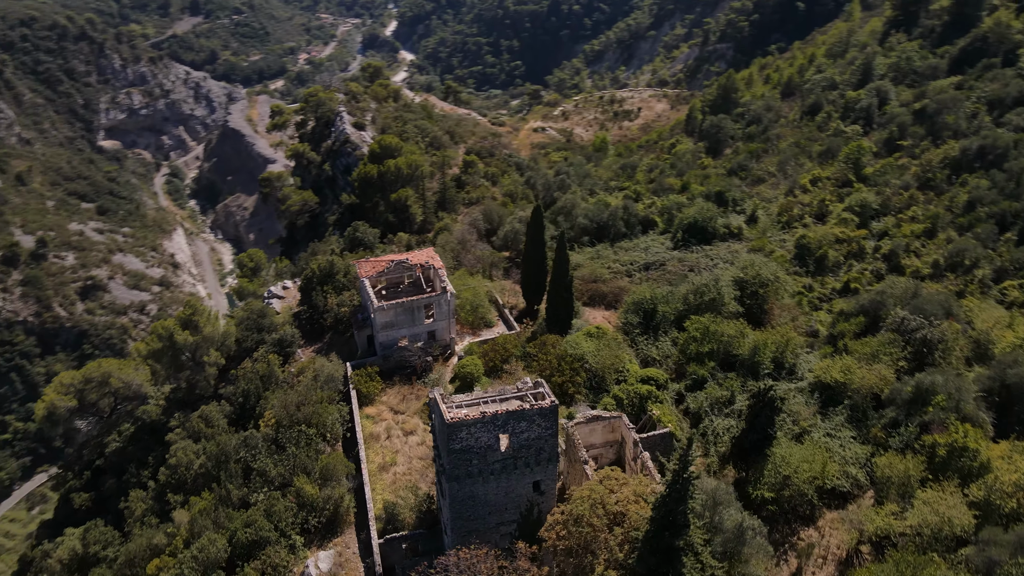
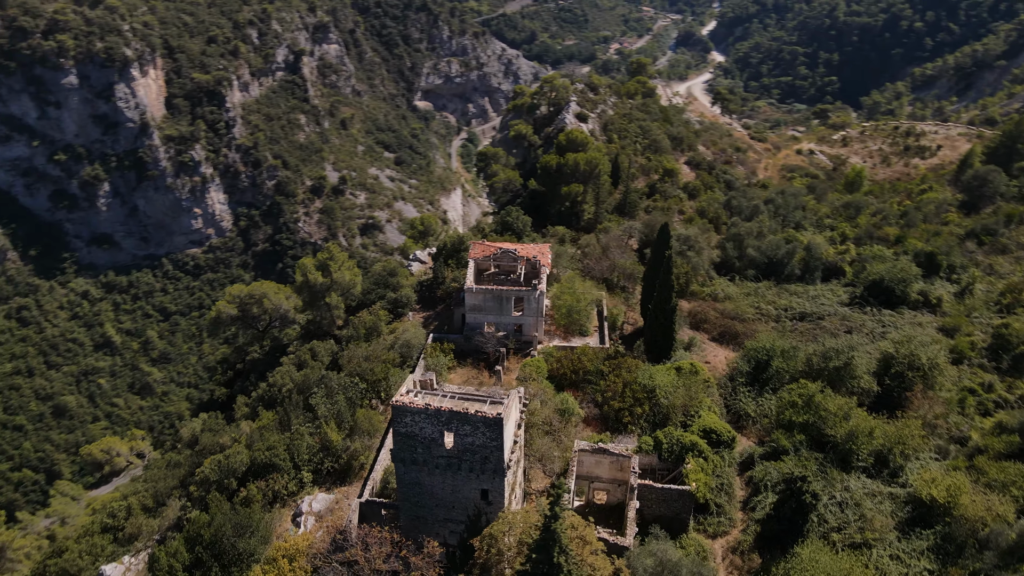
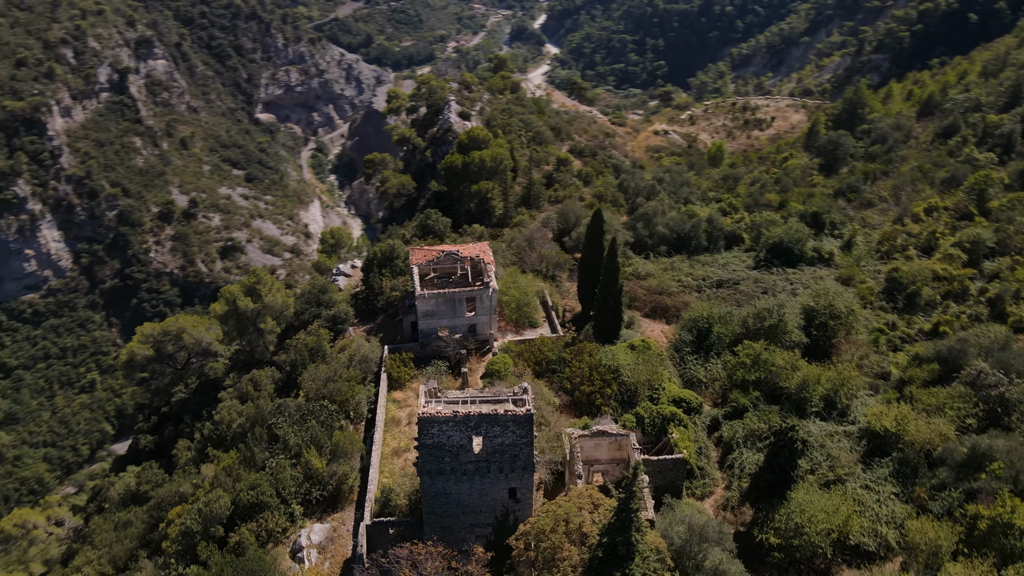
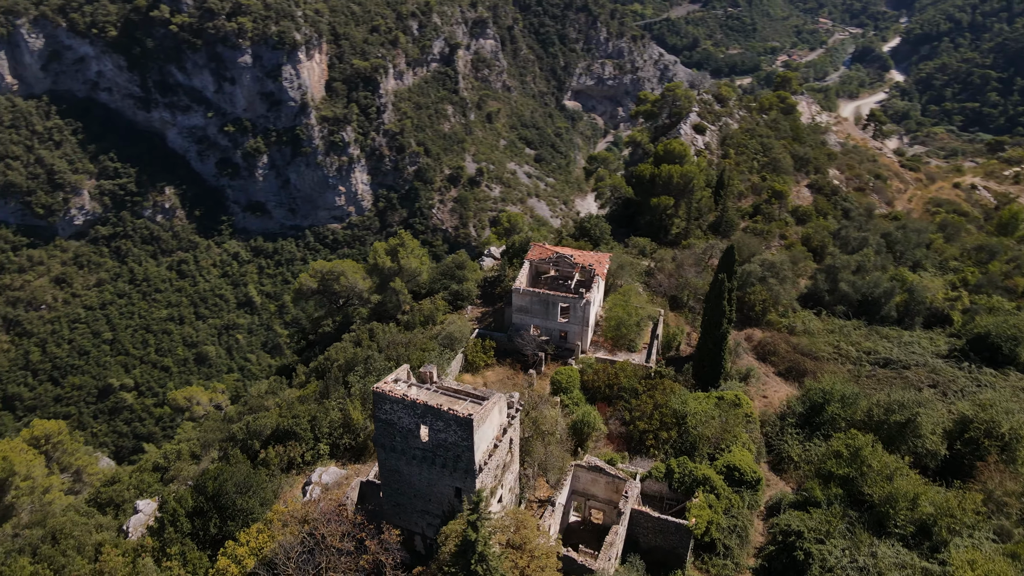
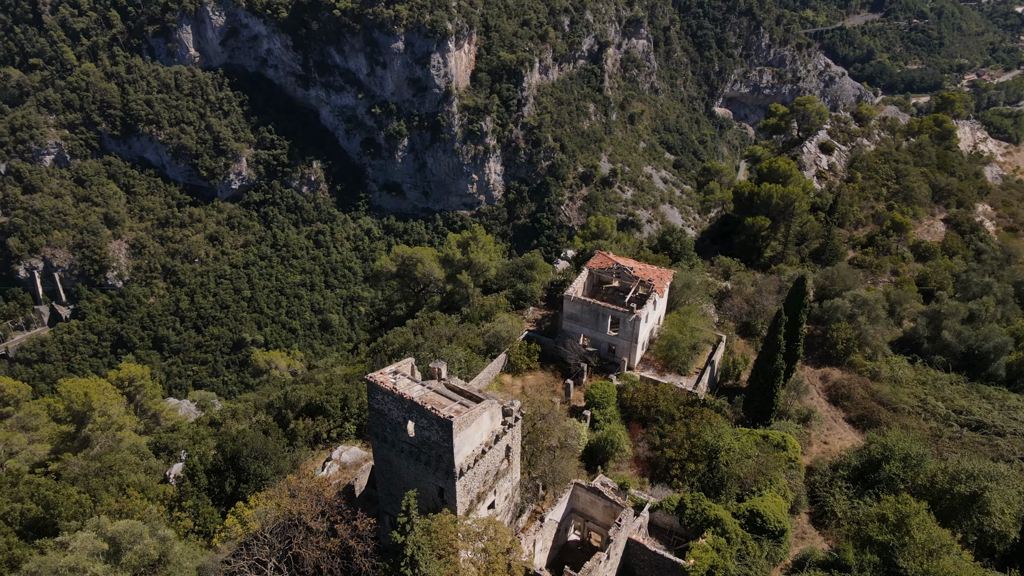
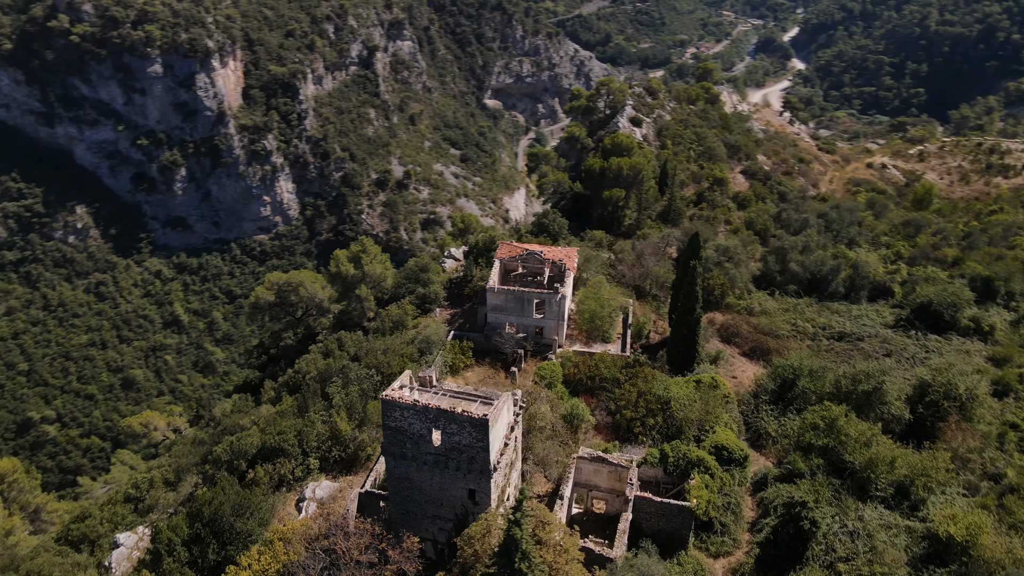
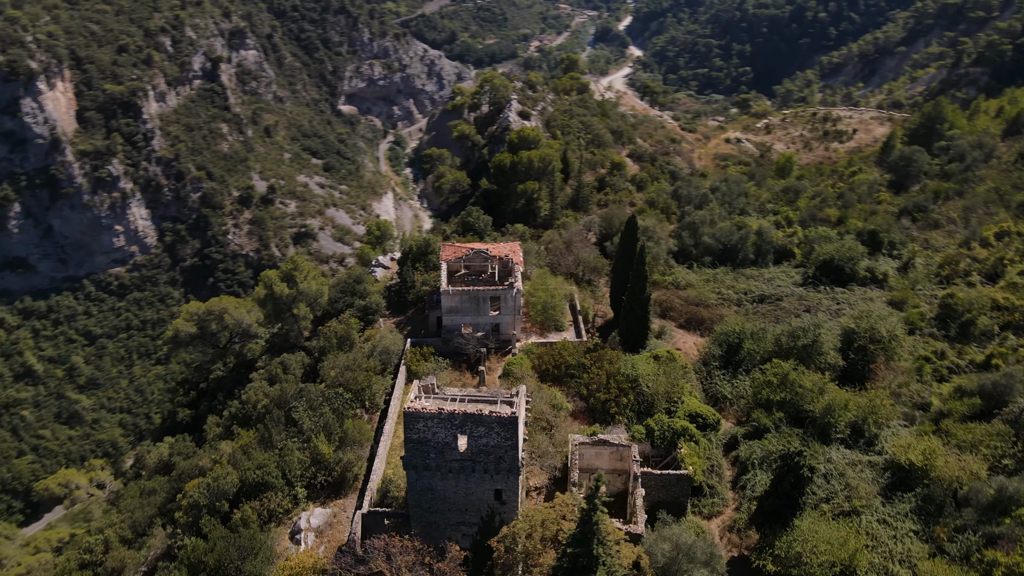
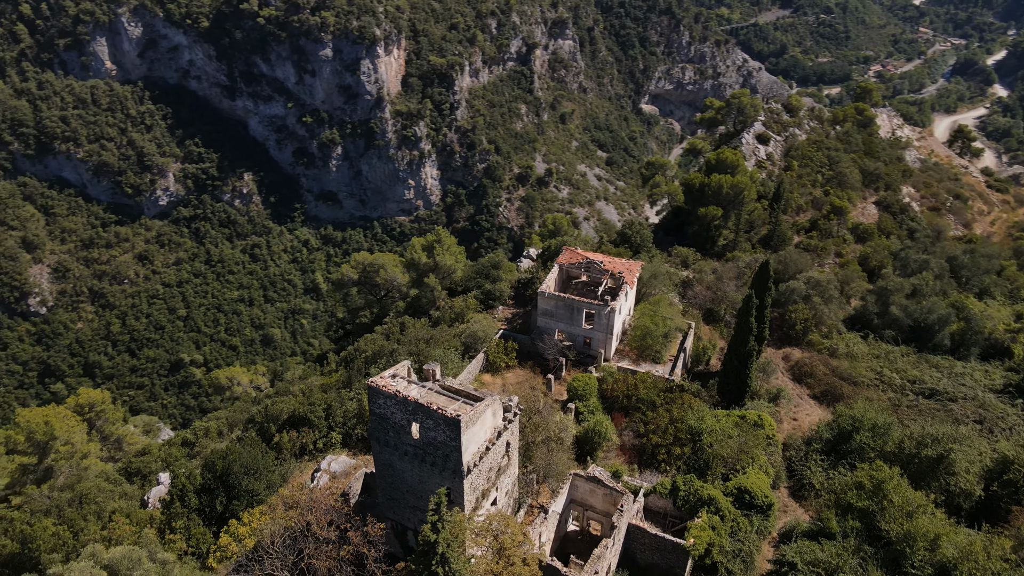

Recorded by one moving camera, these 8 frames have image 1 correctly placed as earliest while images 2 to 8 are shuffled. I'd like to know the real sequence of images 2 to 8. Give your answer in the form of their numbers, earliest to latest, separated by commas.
3, 7, 2, 6, 4, 8, 5
